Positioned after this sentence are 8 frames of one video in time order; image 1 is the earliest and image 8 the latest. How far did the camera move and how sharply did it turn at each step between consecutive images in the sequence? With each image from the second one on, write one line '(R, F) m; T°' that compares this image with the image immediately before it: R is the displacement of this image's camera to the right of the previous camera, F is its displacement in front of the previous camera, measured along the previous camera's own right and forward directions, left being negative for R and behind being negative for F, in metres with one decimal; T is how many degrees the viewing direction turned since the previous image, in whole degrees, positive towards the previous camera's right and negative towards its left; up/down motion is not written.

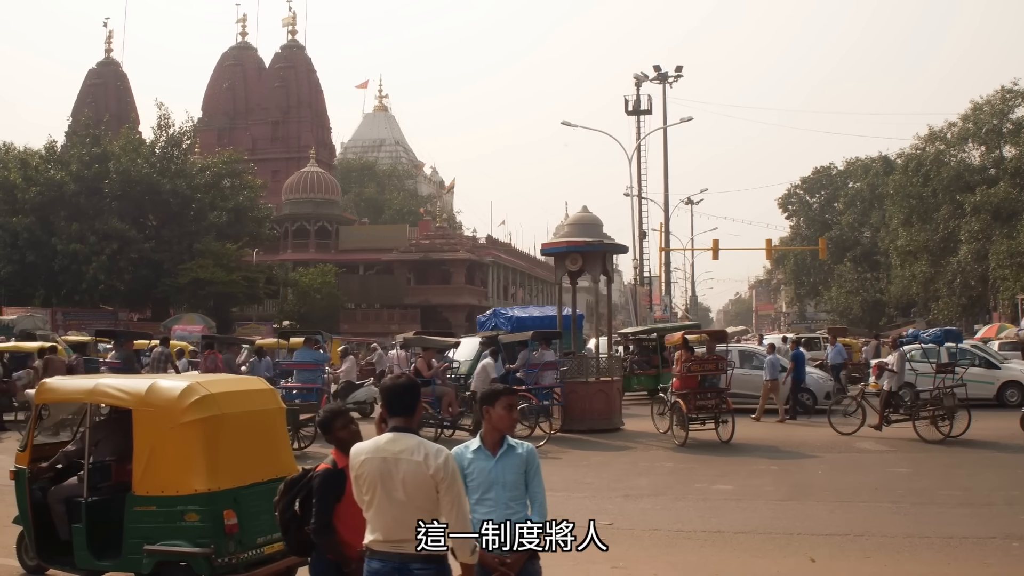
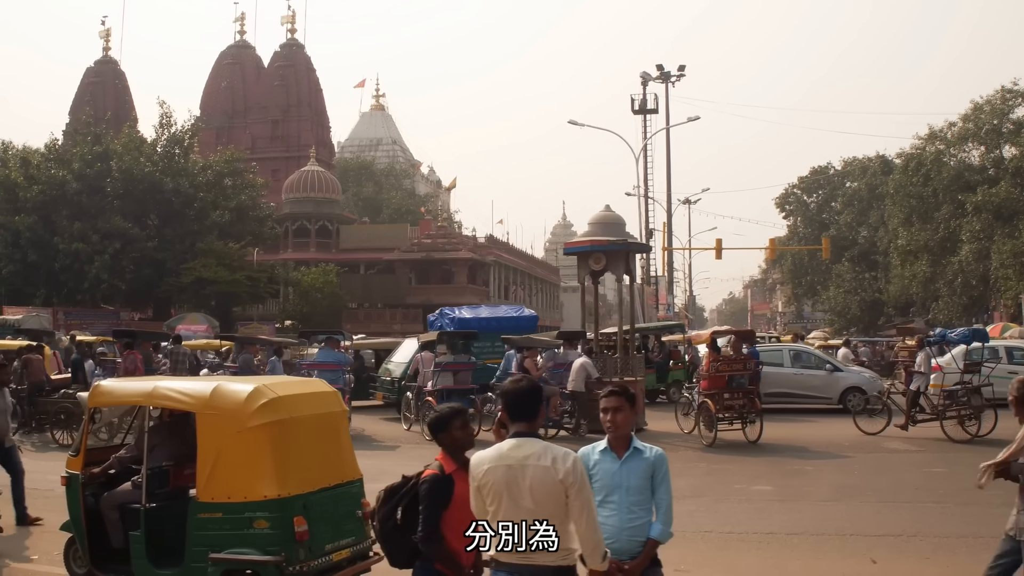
(-0.5, +0.2) m; 0°
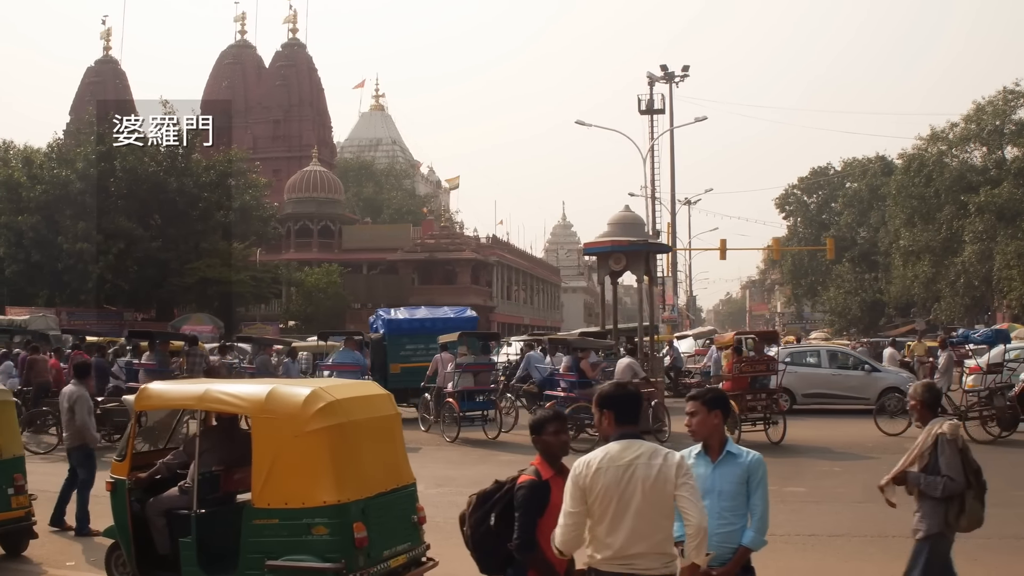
(-0.4, +0.1) m; 0°
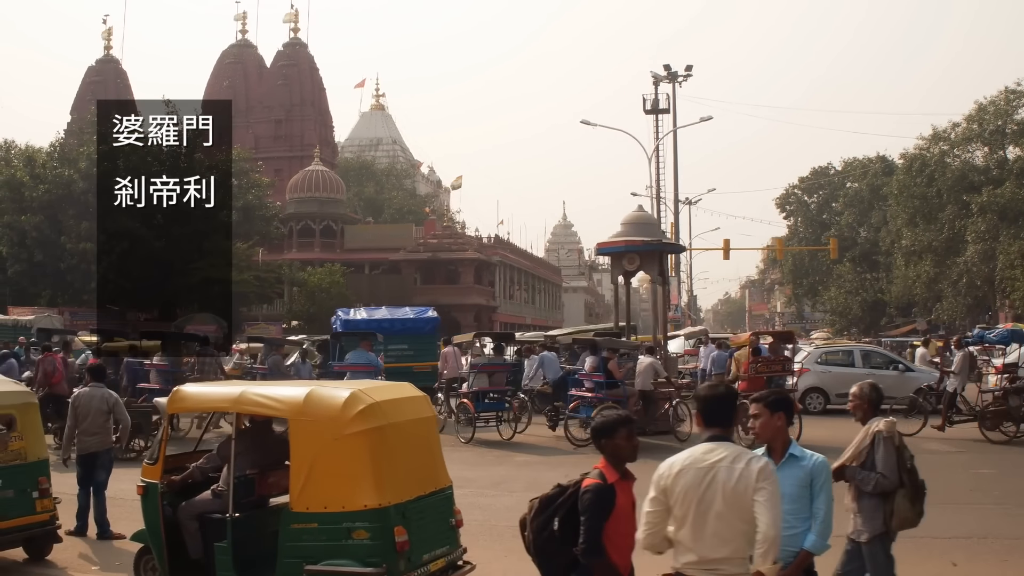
(-0.3, +0.1) m; 0°
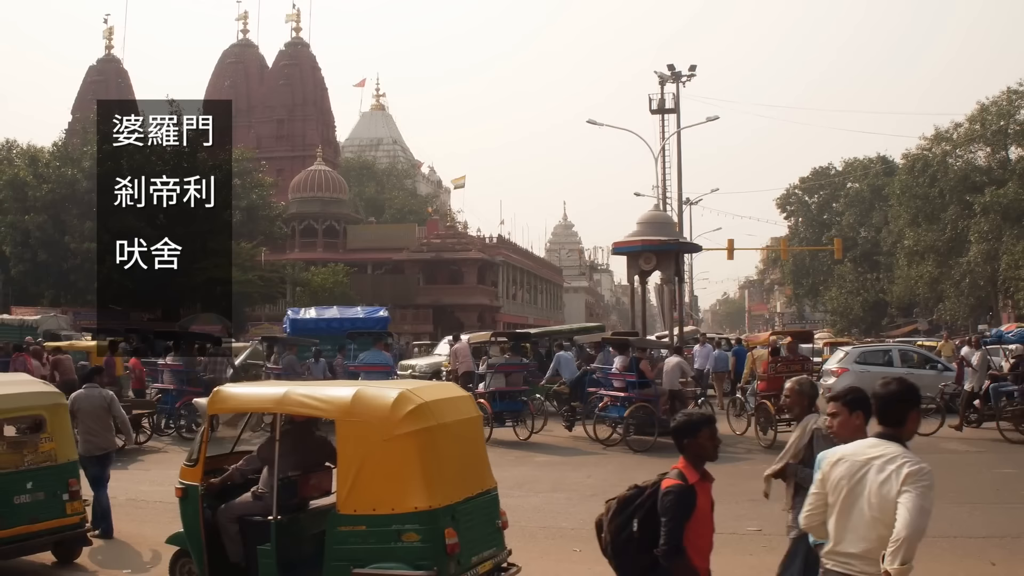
(-0.3, +0.1) m; 0°
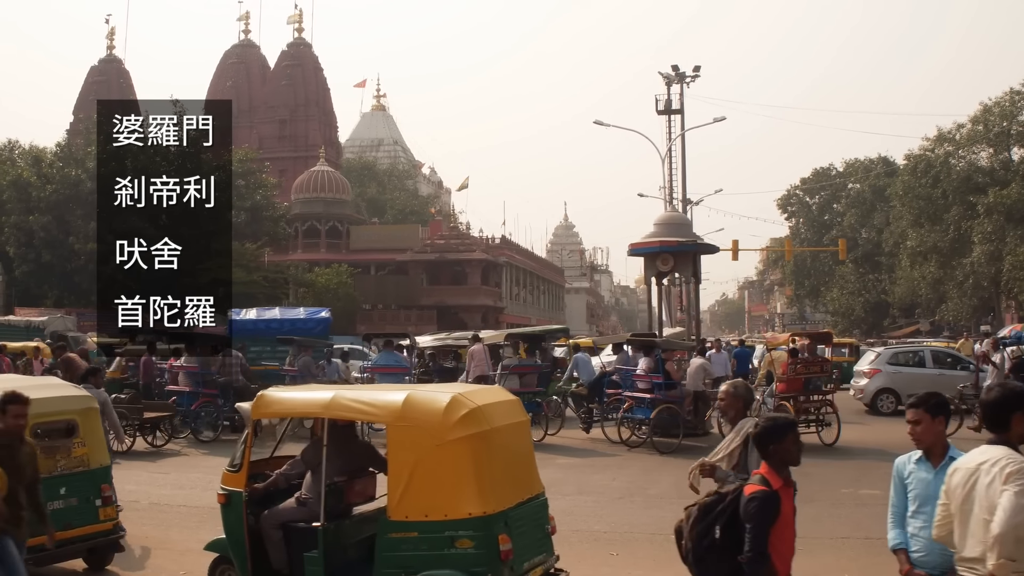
(-0.3, +0.1) m; 0°
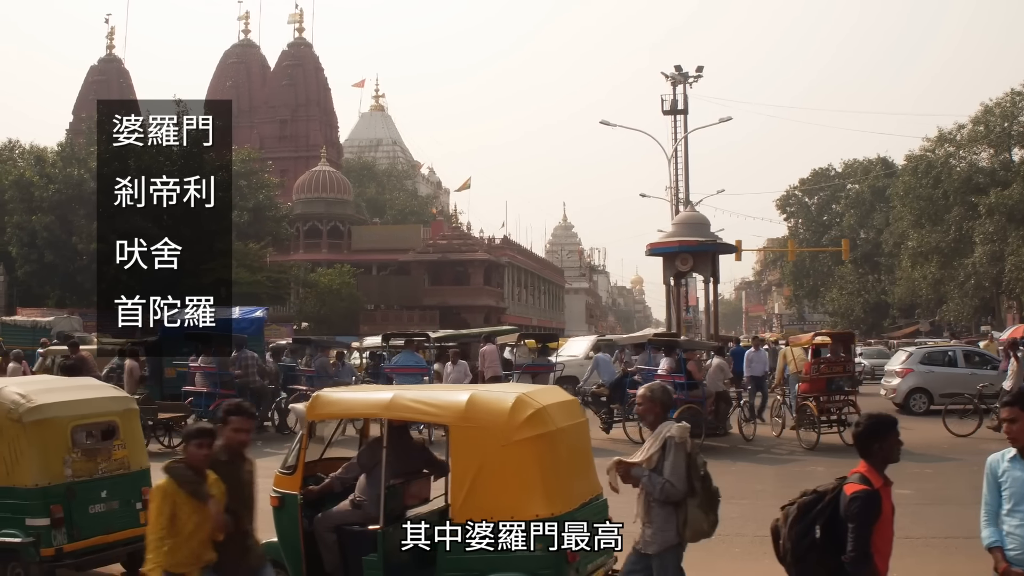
(-0.4, +0.1) m; 0°
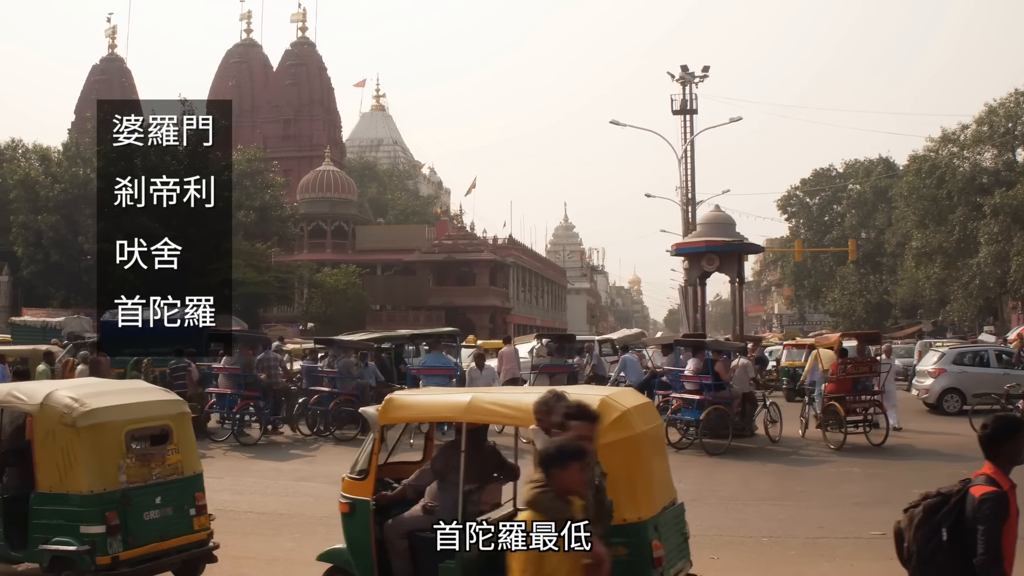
(-0.5, +0.1) m; 0°
